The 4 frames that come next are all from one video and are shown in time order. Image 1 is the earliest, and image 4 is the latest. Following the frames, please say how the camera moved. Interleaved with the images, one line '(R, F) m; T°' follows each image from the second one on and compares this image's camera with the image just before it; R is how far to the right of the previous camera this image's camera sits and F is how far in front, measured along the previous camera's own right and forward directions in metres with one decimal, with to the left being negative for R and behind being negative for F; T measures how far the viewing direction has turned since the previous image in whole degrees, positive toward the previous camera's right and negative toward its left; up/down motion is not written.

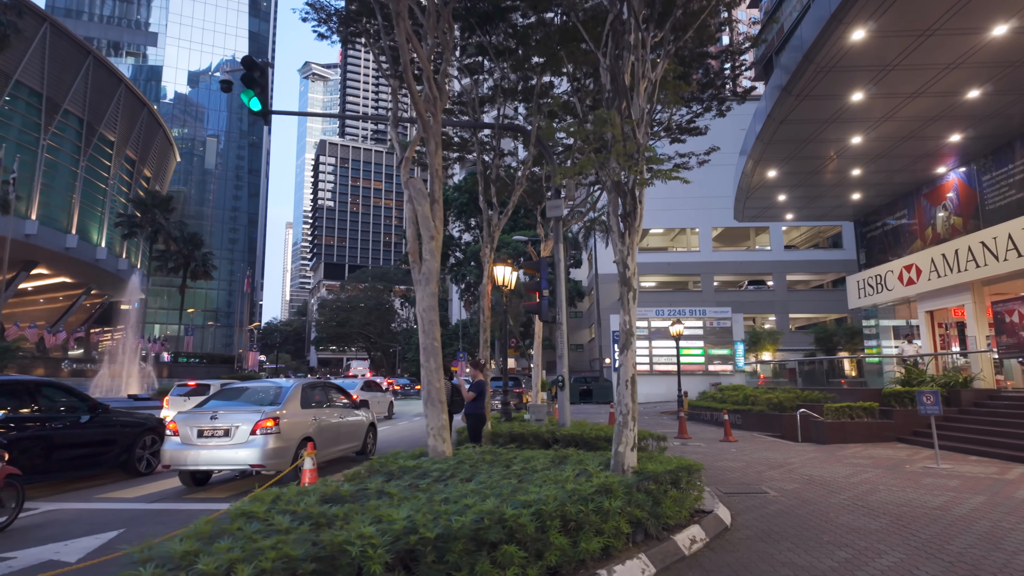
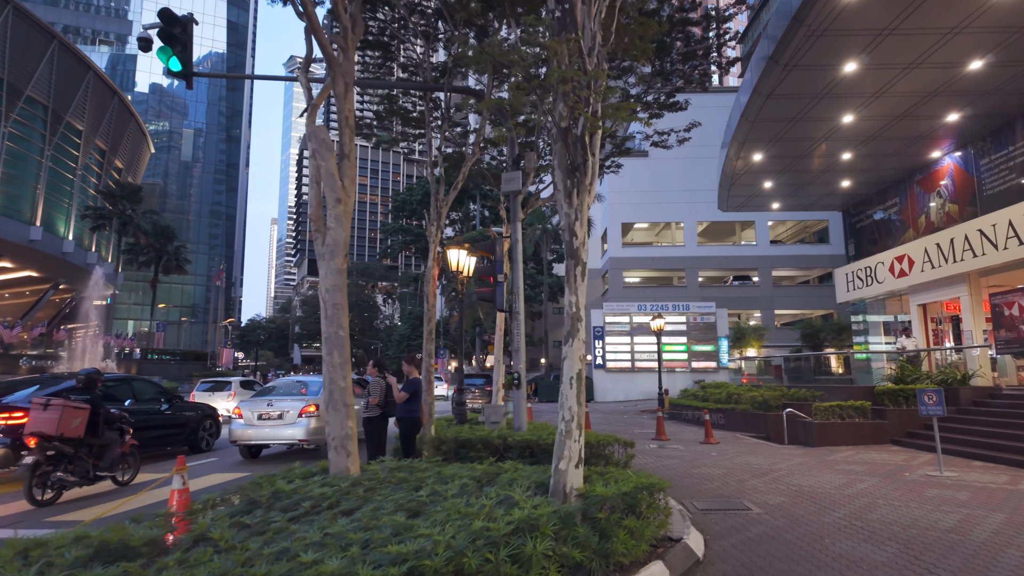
(+0.6, +1.5) m; +1°
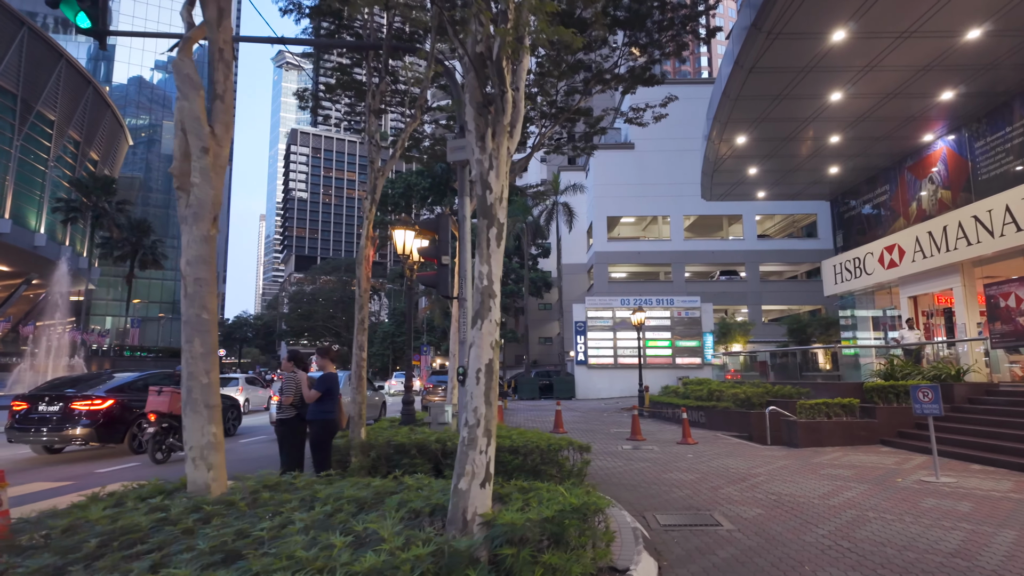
(+0.6, +1.2) m; +1°
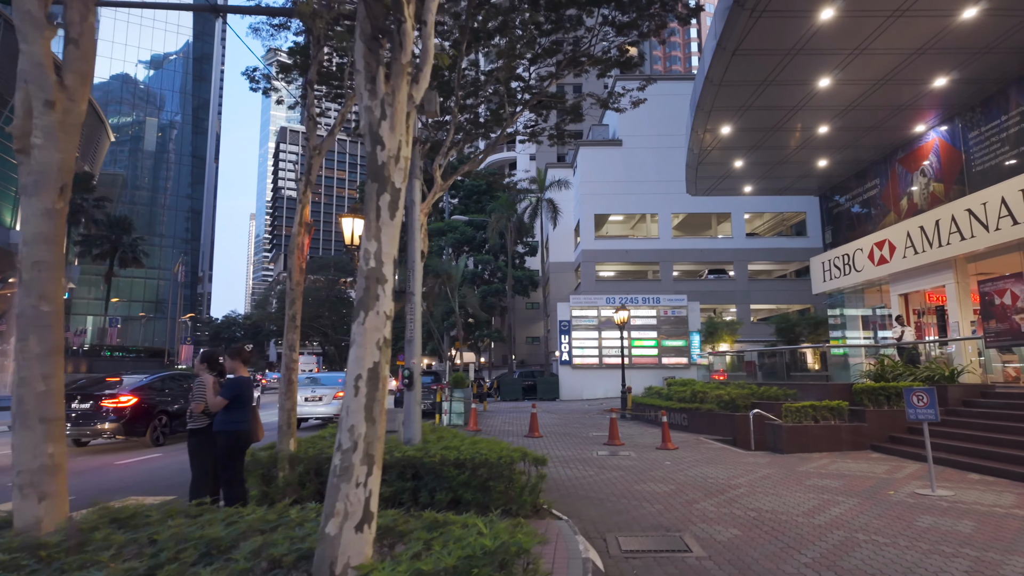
(+0.5, +0.9) m; +1°
